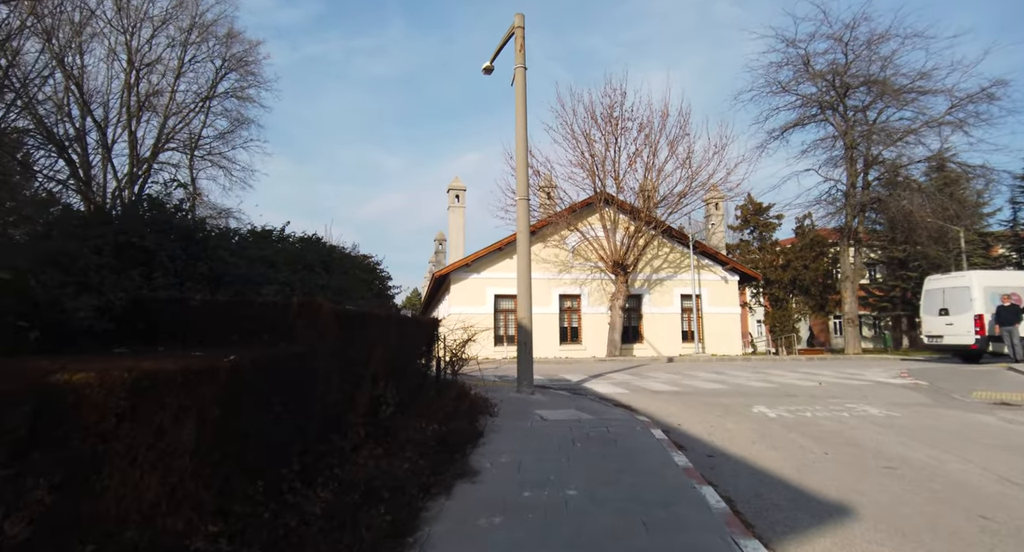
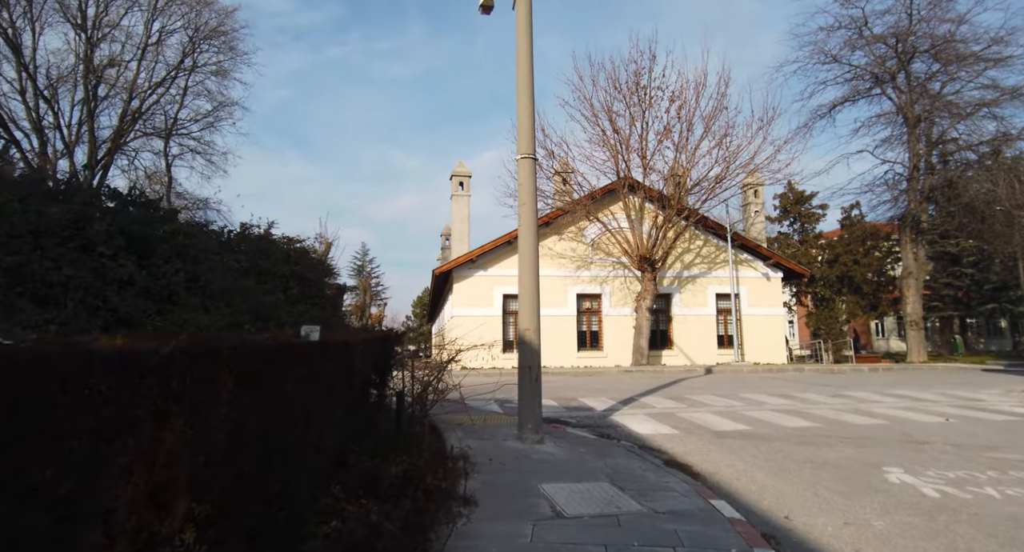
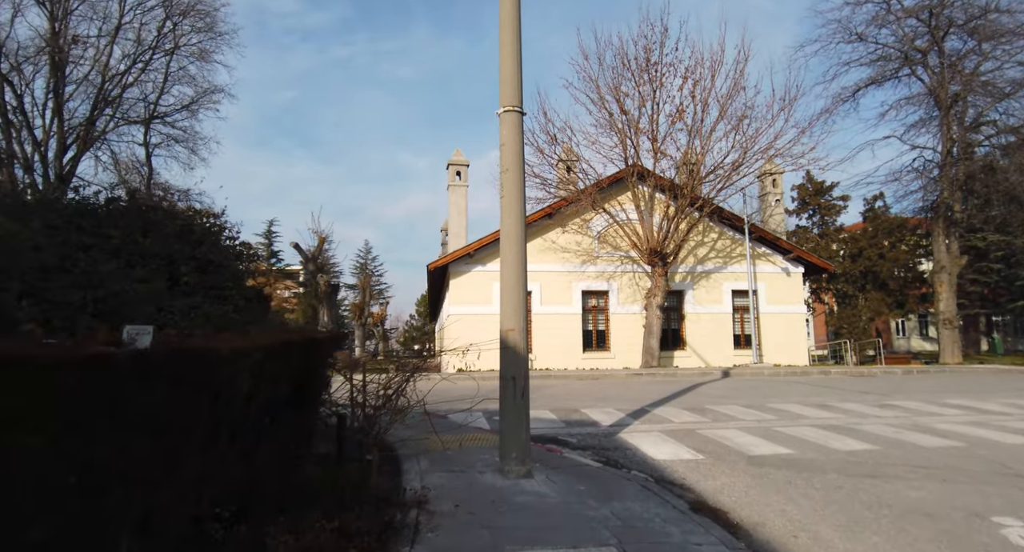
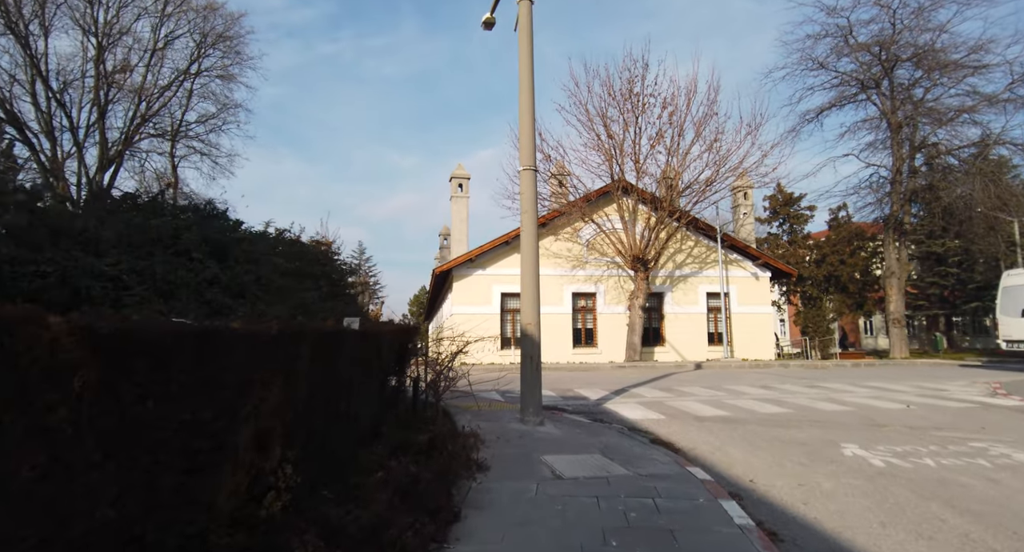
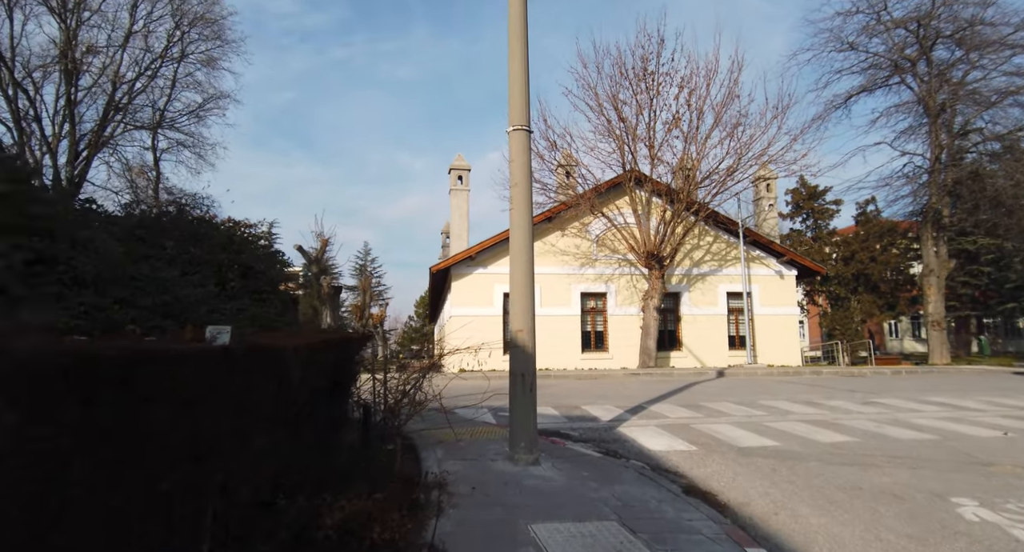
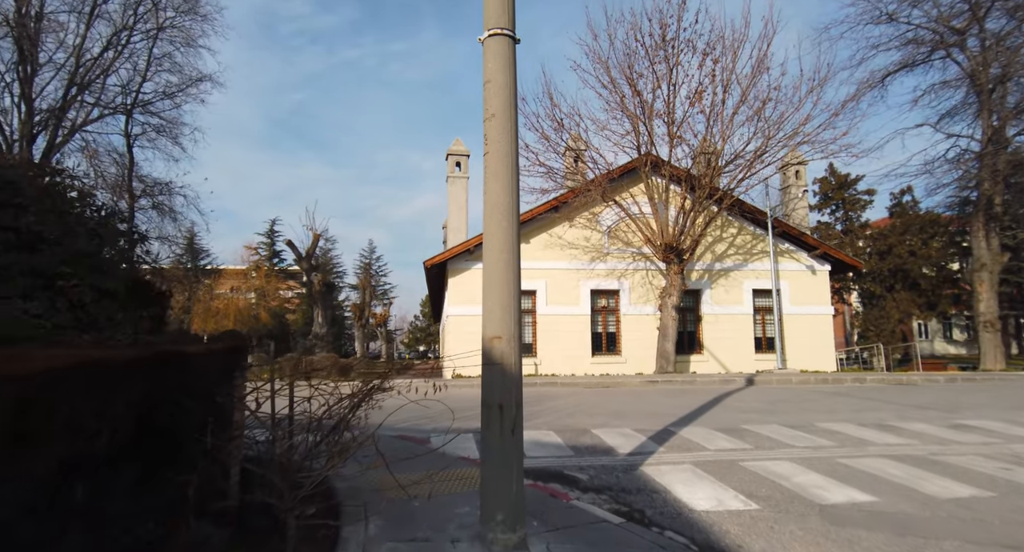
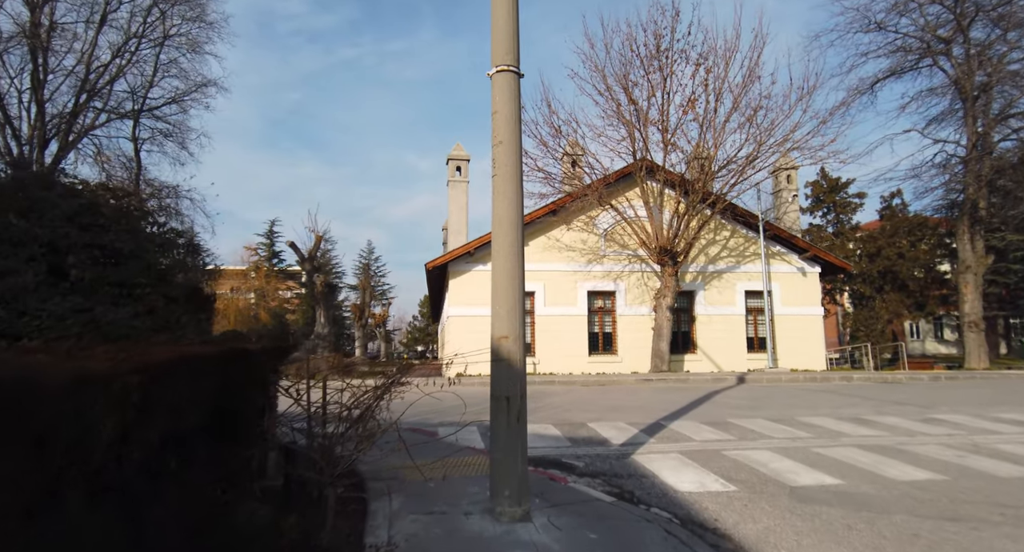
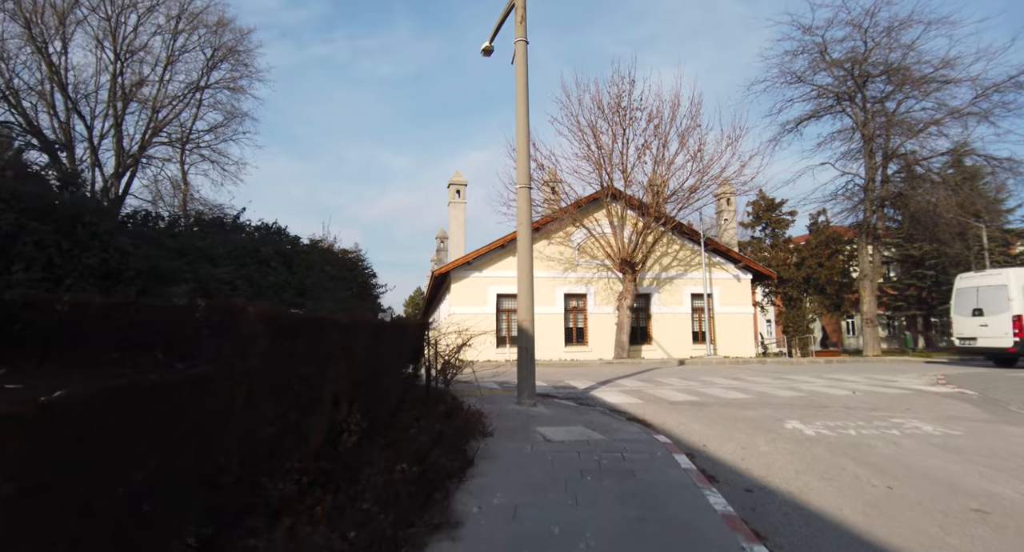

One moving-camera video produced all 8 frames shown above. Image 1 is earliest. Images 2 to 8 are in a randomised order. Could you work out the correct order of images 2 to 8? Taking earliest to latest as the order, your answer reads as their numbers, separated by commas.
8, 4, 2, 5, 3, 7, 6
